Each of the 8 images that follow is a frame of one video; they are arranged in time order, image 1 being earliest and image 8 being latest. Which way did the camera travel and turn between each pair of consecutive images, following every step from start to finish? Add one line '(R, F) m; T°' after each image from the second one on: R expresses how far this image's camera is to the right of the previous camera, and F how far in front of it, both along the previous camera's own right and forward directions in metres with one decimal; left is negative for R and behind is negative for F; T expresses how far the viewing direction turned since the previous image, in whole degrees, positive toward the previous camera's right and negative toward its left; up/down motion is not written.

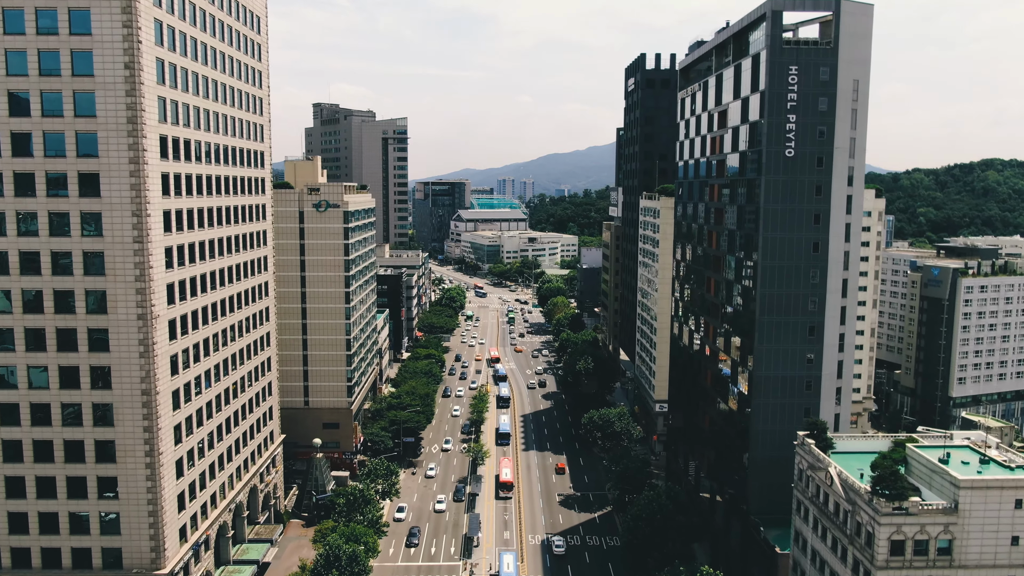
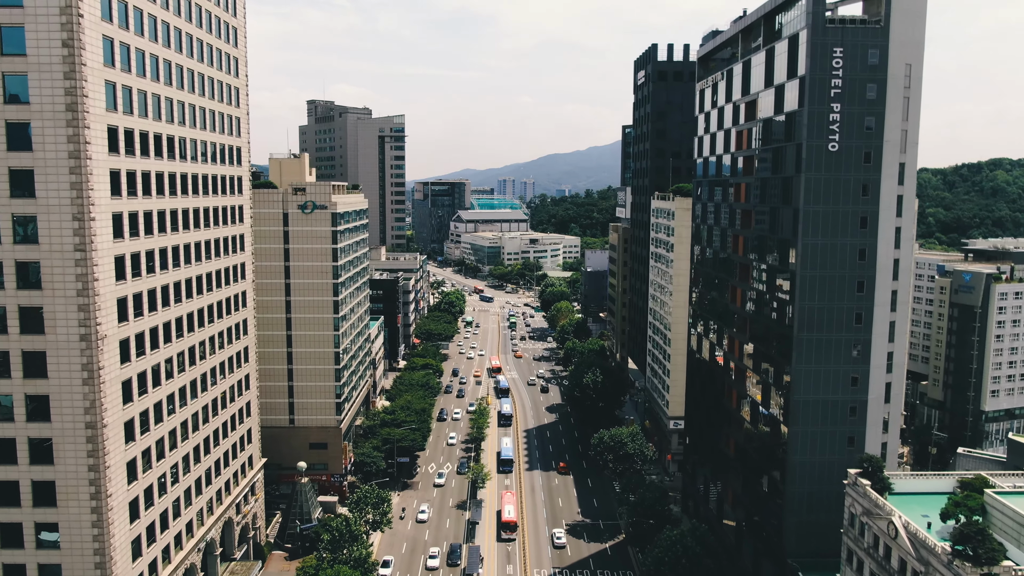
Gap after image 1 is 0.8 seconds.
(-0.4, +7.8) m; 0°
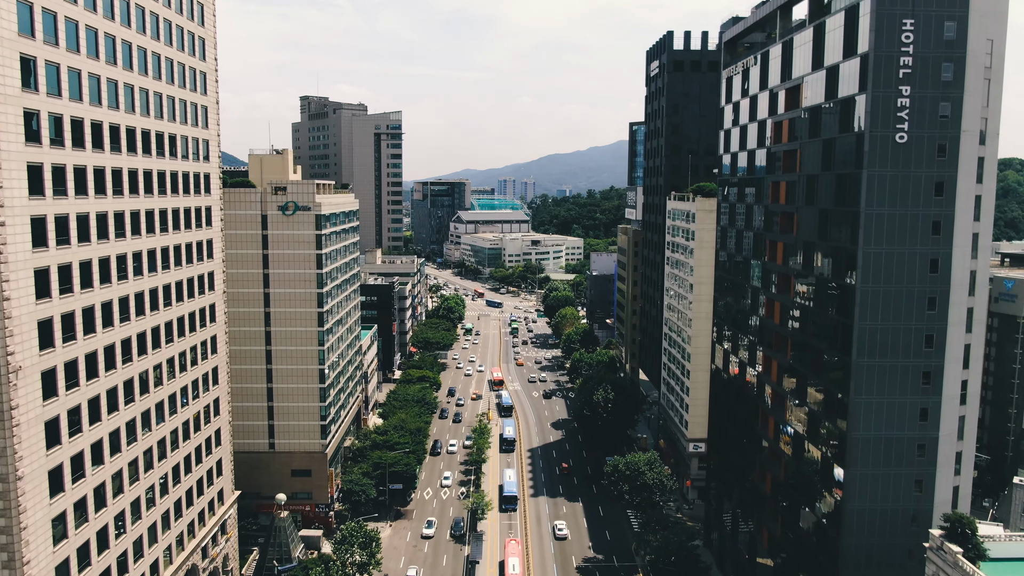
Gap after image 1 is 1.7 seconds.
(-0.5, +8.9) m; 0°
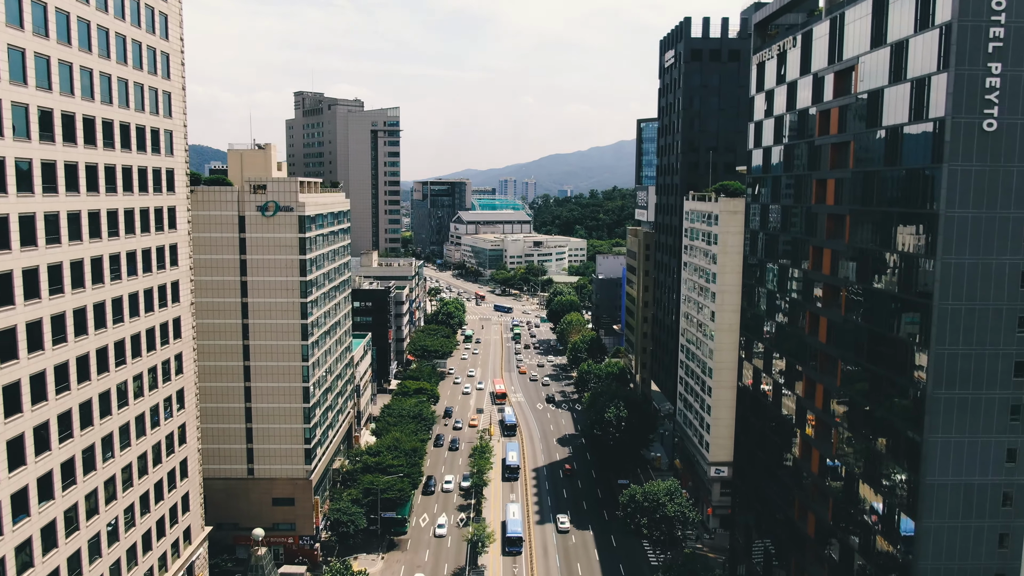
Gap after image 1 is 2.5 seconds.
(-0.5, +7.9) m; 0°
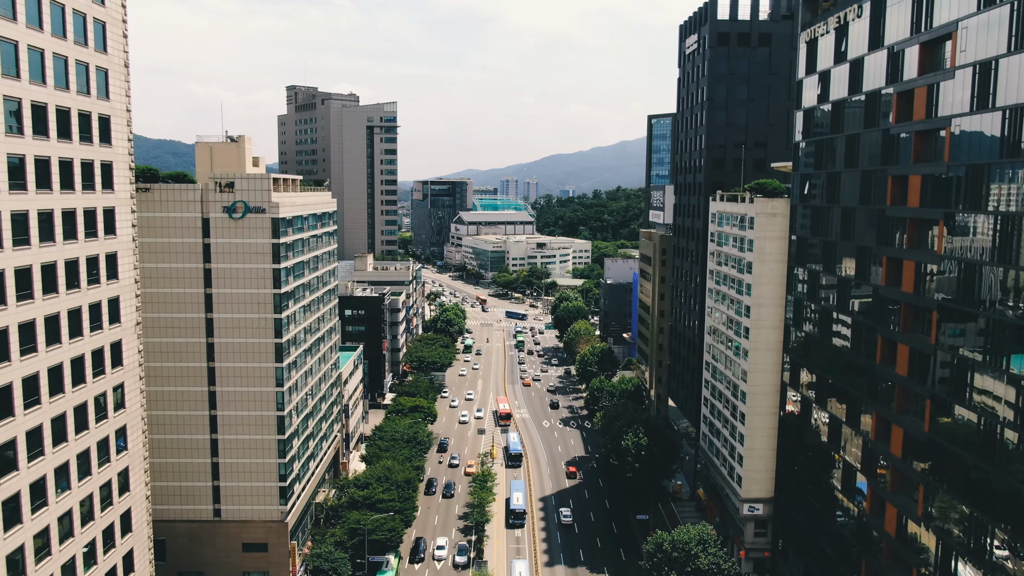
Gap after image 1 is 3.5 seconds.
(-0.5, +9.8) m; 0°
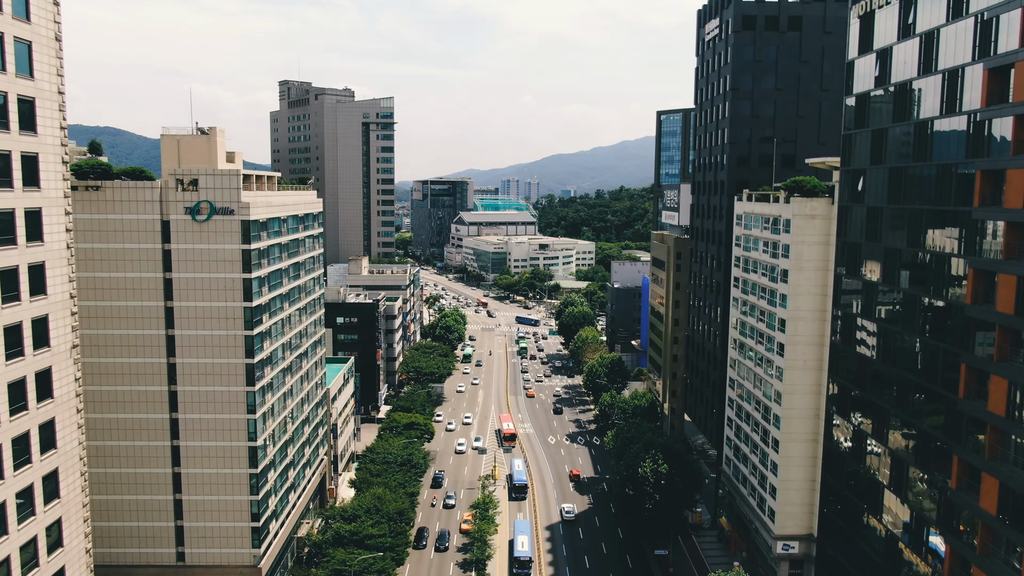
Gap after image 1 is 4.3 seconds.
(-0.4, +7.9) m; 0°
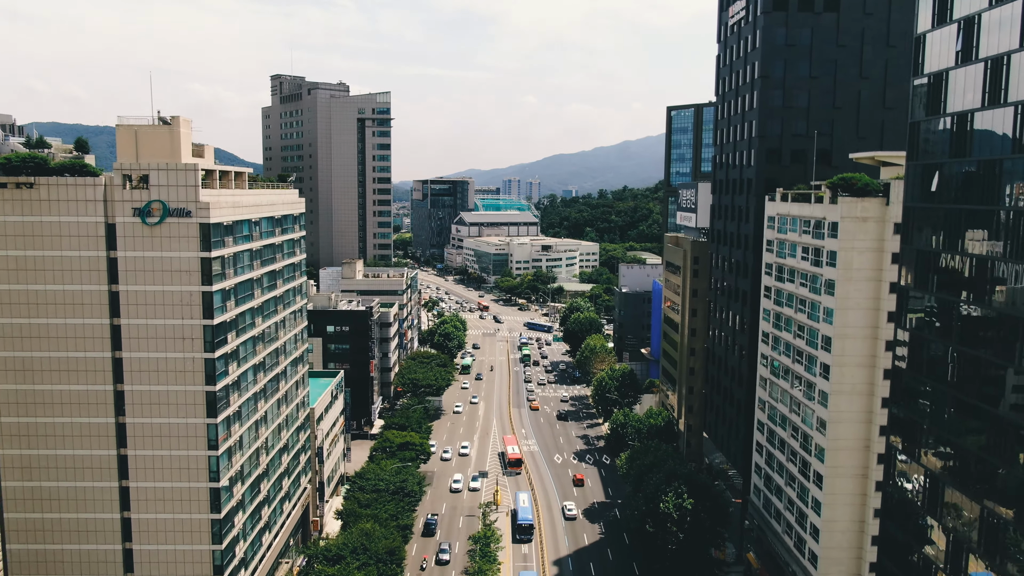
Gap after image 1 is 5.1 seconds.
(-0.4, +7.9) m; 0°
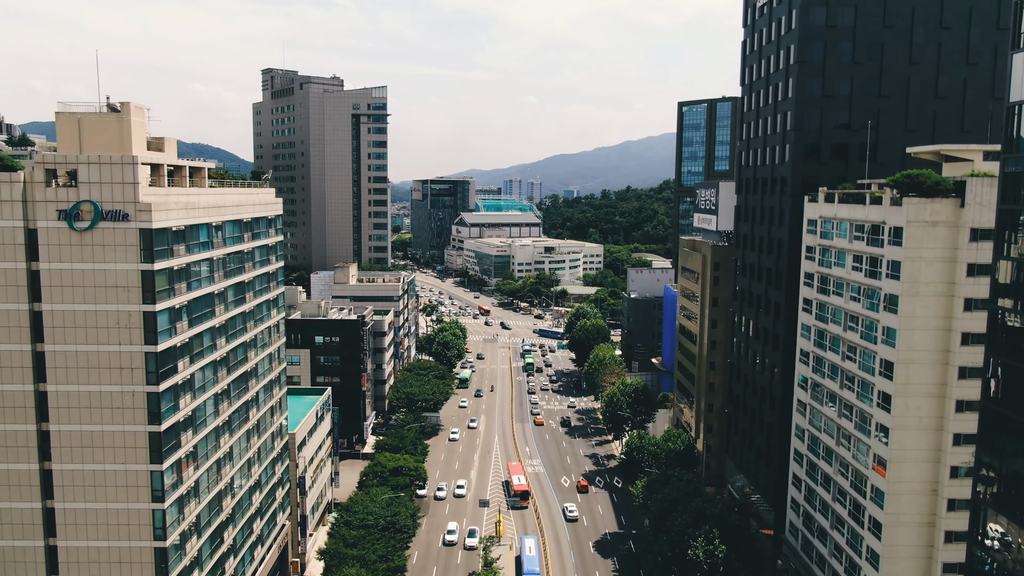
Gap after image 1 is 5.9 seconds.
(-0.4, +8.0) m; 0°
